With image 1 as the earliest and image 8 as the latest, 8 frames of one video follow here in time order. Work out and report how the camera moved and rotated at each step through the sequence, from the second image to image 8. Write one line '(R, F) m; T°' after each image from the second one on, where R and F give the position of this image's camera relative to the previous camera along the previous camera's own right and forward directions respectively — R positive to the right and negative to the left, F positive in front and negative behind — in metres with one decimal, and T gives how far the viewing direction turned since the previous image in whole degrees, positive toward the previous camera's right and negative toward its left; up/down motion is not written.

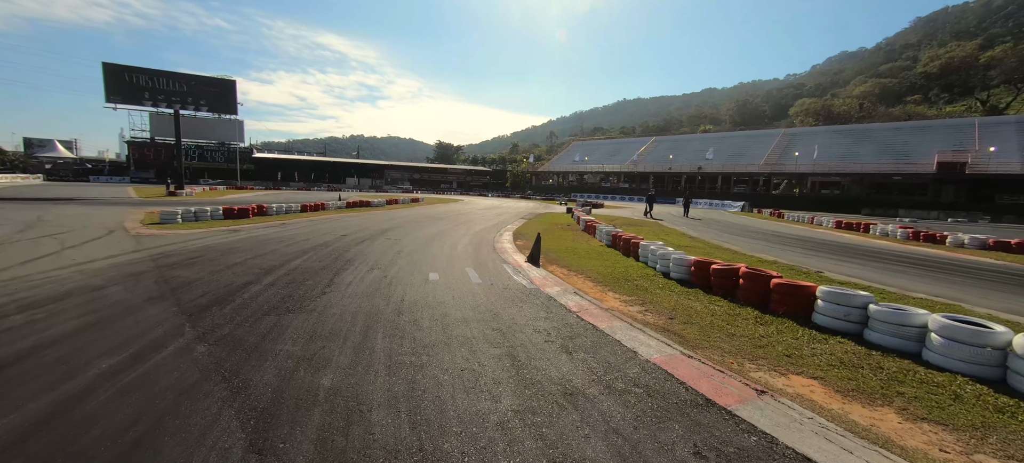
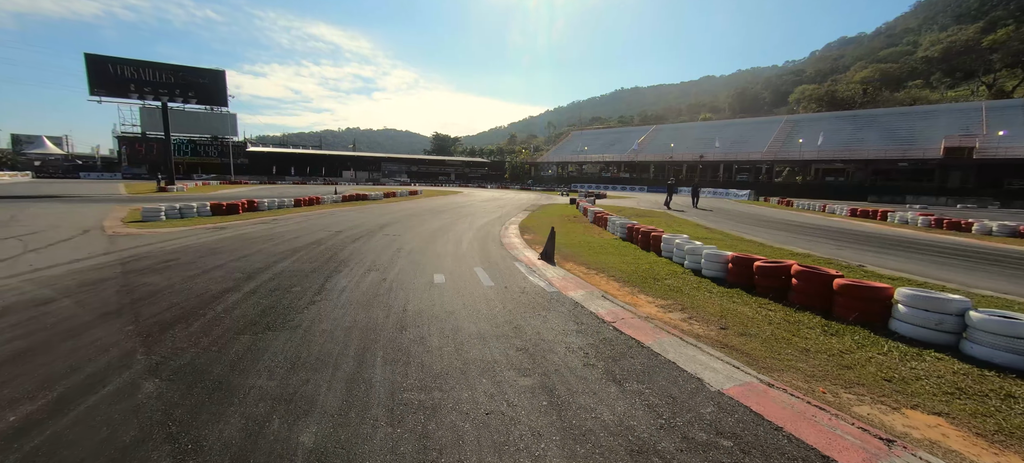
(-0.3, +0.9) m; 0°
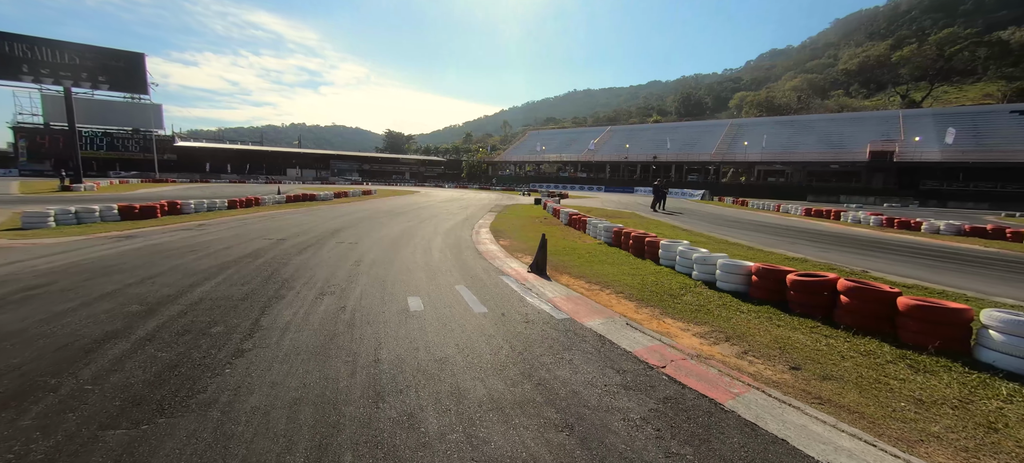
(-0.5, +1.3) m; +6°
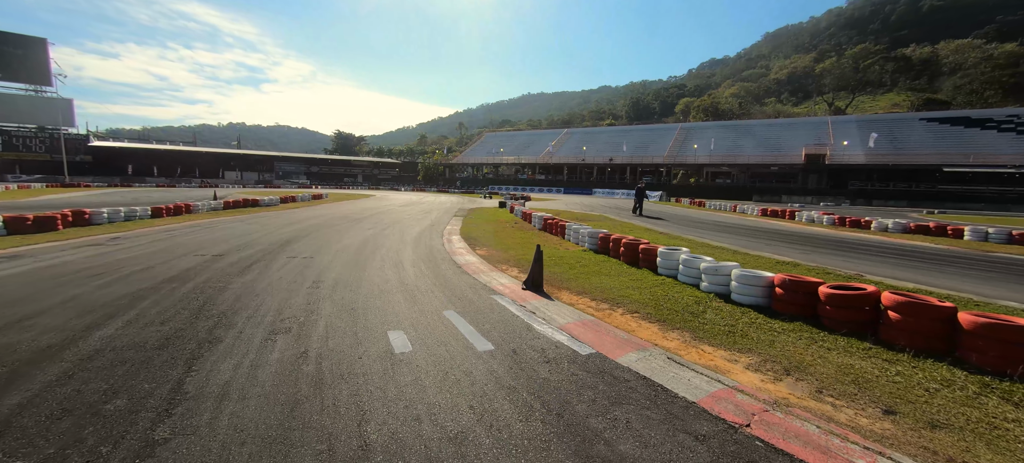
(-0.5, +1.0) m; +6°
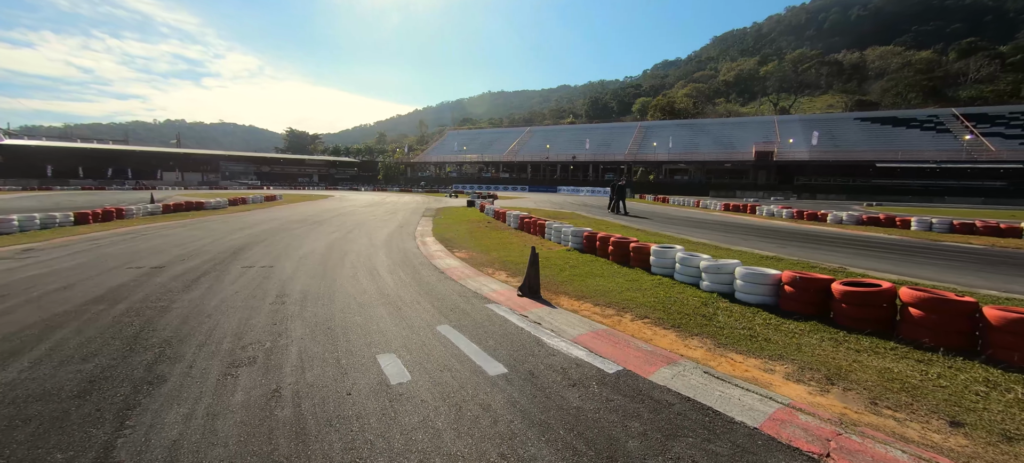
(-0.4, +0.6) m; +5°
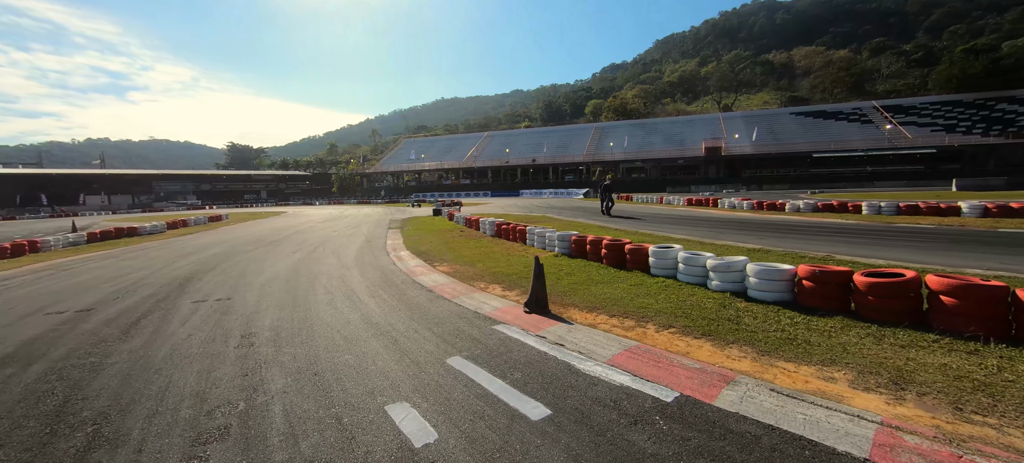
(-0.5, +0.6) m; +6°
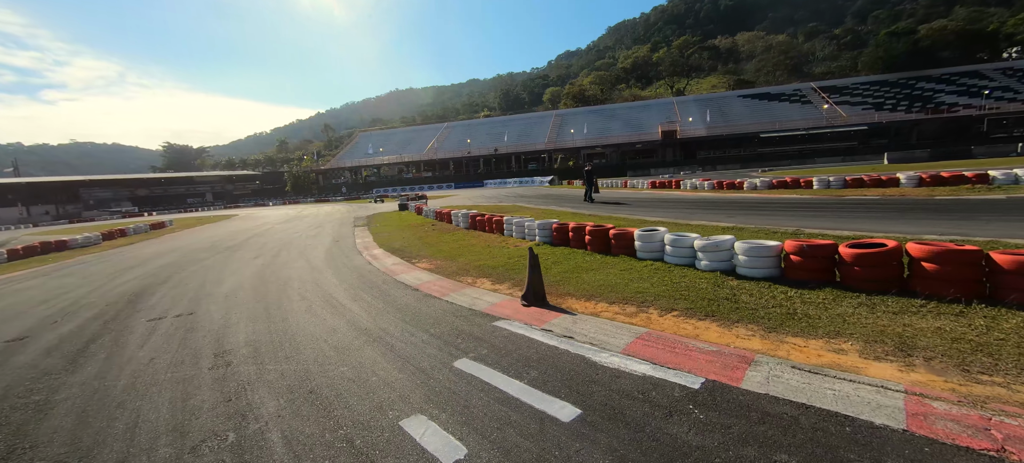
(-0.3, +0.2) m; +5°
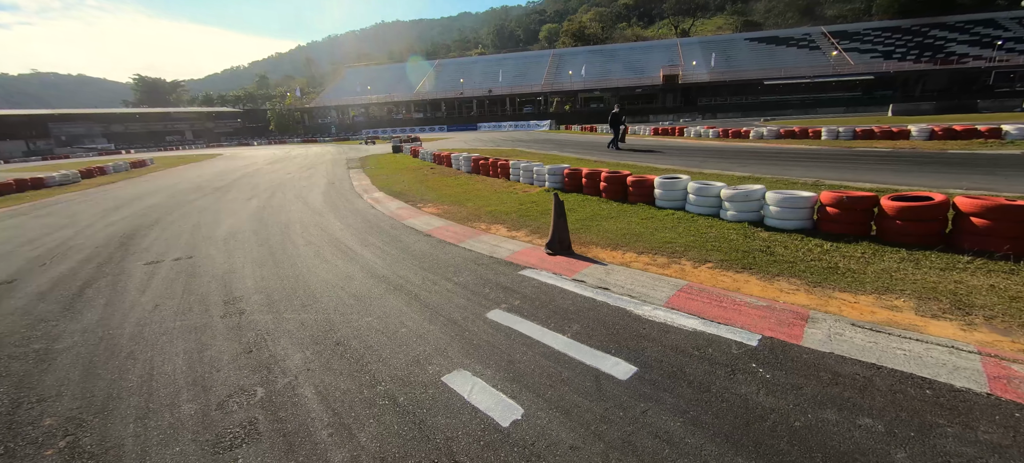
(-0.4, +0.3) m; +1°
